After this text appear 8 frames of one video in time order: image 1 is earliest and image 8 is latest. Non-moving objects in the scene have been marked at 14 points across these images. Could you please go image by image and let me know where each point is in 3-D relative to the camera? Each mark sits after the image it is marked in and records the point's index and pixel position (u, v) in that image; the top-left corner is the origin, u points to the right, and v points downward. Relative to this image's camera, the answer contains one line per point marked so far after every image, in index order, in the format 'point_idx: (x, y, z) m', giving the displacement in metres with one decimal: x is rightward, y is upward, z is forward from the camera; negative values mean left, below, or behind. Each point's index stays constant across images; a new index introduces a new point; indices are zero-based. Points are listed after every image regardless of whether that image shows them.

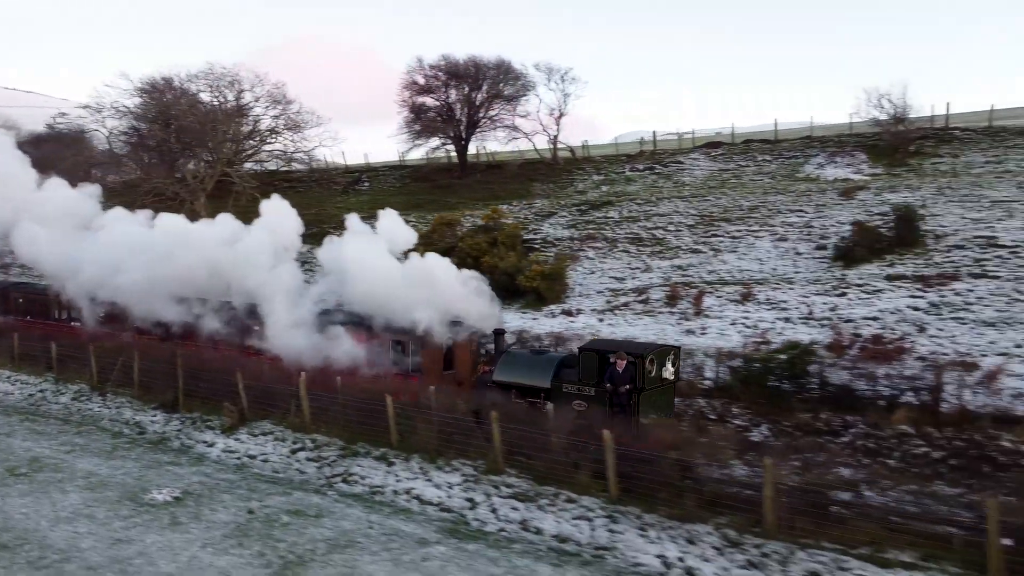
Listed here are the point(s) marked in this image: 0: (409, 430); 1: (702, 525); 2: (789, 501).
0: (-1.5, -2.0, +11.6) m
1: (+2.0, -2.5, +8.7) m
2: (+2.8, -2.2, +8.4) m
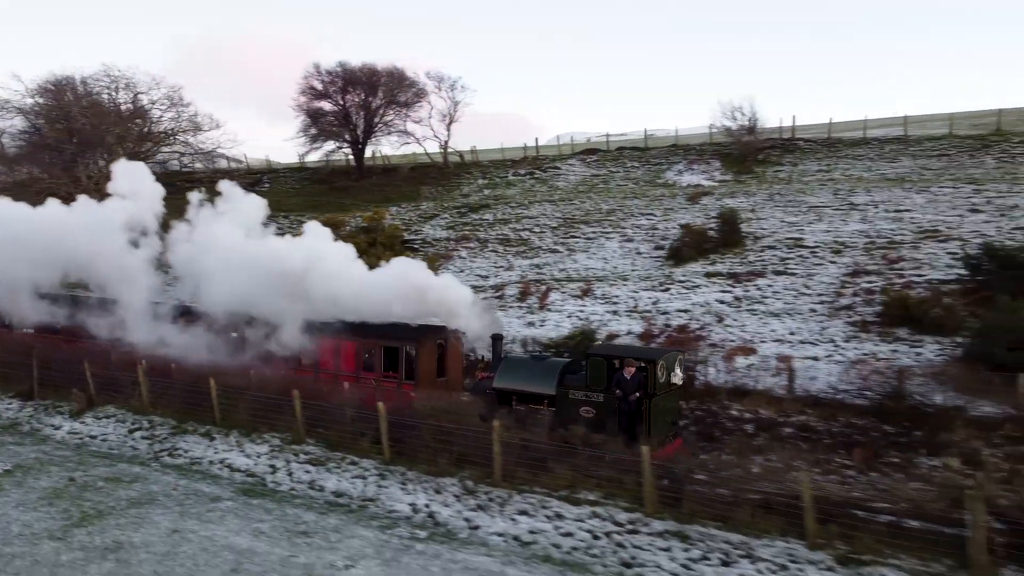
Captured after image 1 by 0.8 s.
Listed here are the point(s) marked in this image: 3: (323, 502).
0: (-4.6, -1.9, +13.1) m
1: (-0.8, -2.4, +10.4) m
2: (0.0, -2.1, +10.2) m
3: (-2.4, -2.7, +10.2) m
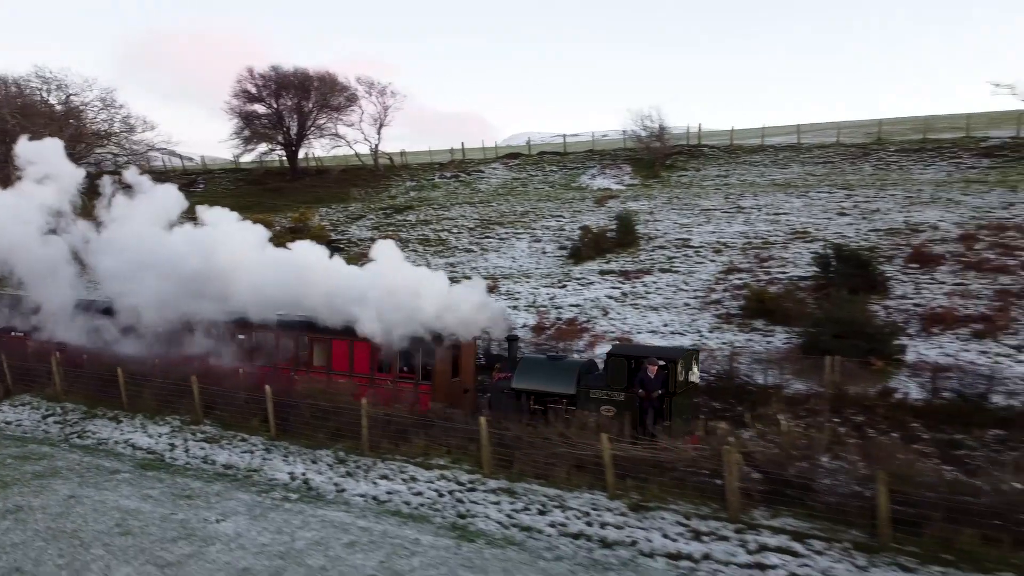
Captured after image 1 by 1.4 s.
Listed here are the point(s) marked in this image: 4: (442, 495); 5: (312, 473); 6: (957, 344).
0: (-6.6, -1.9, +14.3) m
1: (-2.7, -2.4, +11.8) m
2: (-1.9, -2.0, +11.6) m
3: (-4.3, -2.6, +11.5) m
4: (-0.9, -2.6, +10.3) m
5: (-2.8, -2.6, +11.2) m
6: (+8.3, -1.0, +15.1) m
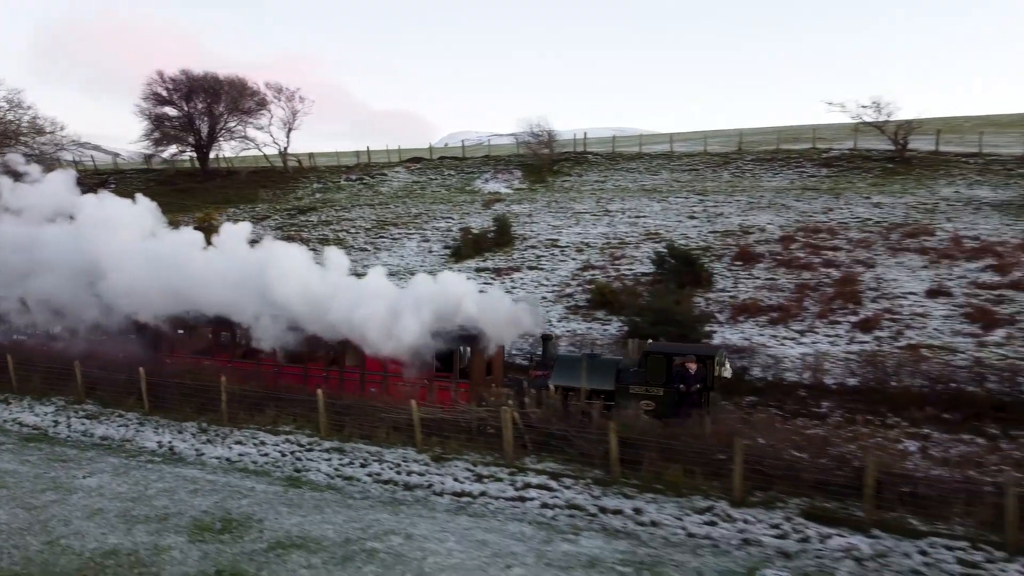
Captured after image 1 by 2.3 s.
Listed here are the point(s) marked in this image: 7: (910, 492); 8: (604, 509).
0: (-9.5, -1.8, +15.8) m
1: (-5.4, -2.3, +13.7) m
2: (-4.6, -1.9, +13.5) m
3: (-6.9, -2.5, +13.2) m
4: (-3.5, -2.5, +12.3) m
5: (-5.4, -2.5, +13.1) m
6: (+5.3, -0.9, +17.7) m
7: (+4.7, -2.4, +9.9) m
8: (+1.2, -2.8, +10.2) m
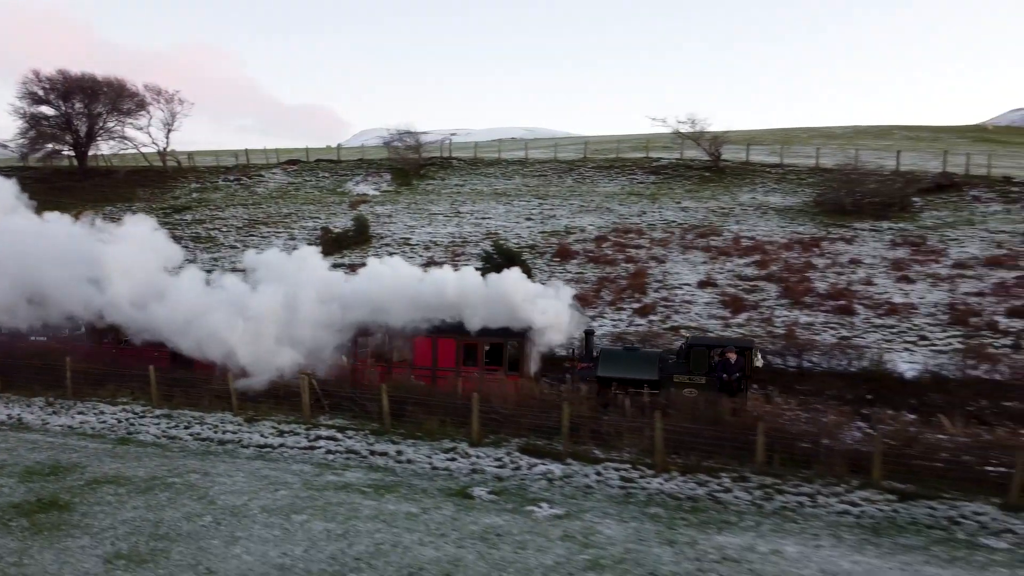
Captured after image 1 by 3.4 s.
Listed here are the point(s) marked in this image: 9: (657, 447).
0: (-13.4, -1.6, +17.3) m
1: (-9.1, -2.1, +15.6) m
2: (-8.3, -1.7, +15.6) m
3: (-10.6, -2.4, +15.0) m
4: (-7.0, -2.4, +14.4) m
5: (-9.1, -2.3, +15.0) m
6: (+1.1, -0.7, +20.8) m
7: (+1.3, -2.2, +12.9) m
8: (-2.2, -2.6, +12.9) m
9: (+2.2, -2.4, +12.1) m
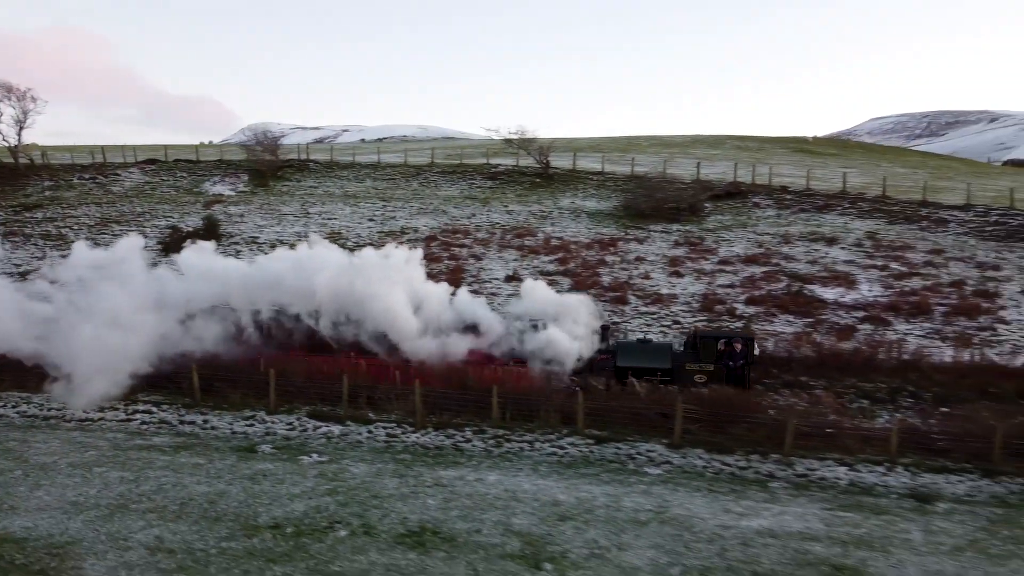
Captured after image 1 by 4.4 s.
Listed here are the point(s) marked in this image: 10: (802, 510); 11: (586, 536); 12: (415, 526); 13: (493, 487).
0: (-17.8, -1.5, +18.0) m
1: (-13.3, -2.0, +16.8) m
2: (-12.6, -1.6, +16.9) m
3: (-14.7, -2.3, +16.1) m
4: (-11.1, -2.3, +16.0) m
5: (-13.2, -2.2, +16.3) m
6: (-3.9, -0.5, +23.3) m
7: (-2.6, -2.1, +15.5) m
8: (-6.1, -2.5, +15.0) m
9: (-1.7, -2.2, +14.9) m
10: (+4.1, -3.1, +11.4) m
11: (+0.9, -3.1, +10.2) m
12: (-1.3, -3.1, +10.4) m
13: (-0.3, -2.9, +11.8) m
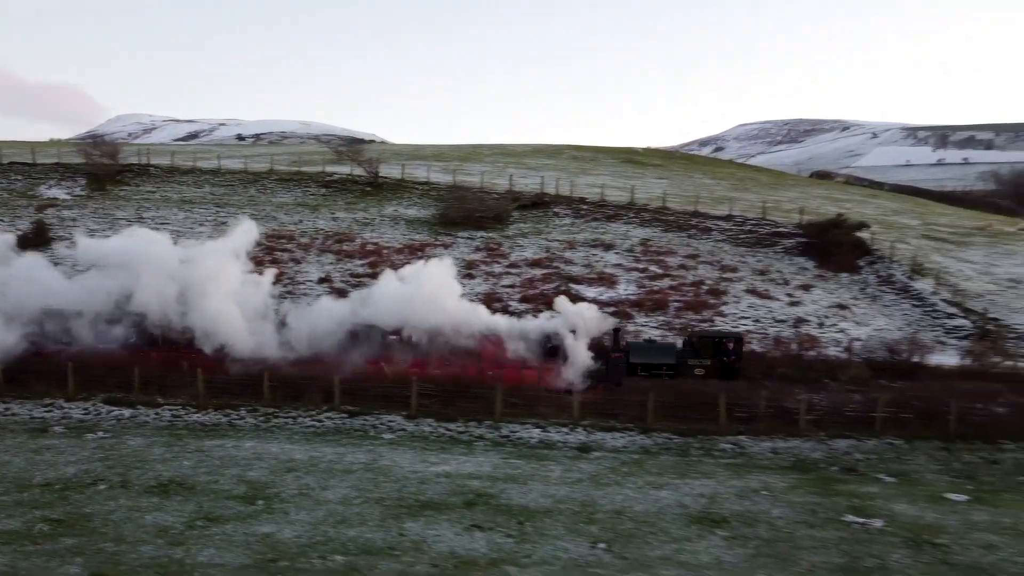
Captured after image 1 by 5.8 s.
0: (-23.1, -1.7, +18.3) m
1: (-18.5, -2.1, +17.8) m
2: (-17.7, -1.7, +18.0) m
3: (-19.8, -2.4, +16.9) m
4: (-16.2, -2.4, +17.3) m
5: (-18.3, -2.3, +17.3) m
6: (-10.0, -0.6, +25.5) m
7: (-7.7, -2.1, +18.0) m
8: (-11.1, -2.6, +17.0) m
9: (-6.7, -2.3, +17.5) m
10: (-0.5, -3.2, +14.8) m
11: (-3.5, -3.2, +13.2) m
12: (-5.6, -3.1, +13.1) m
13: (-4.9, -3.0, +14.7) m
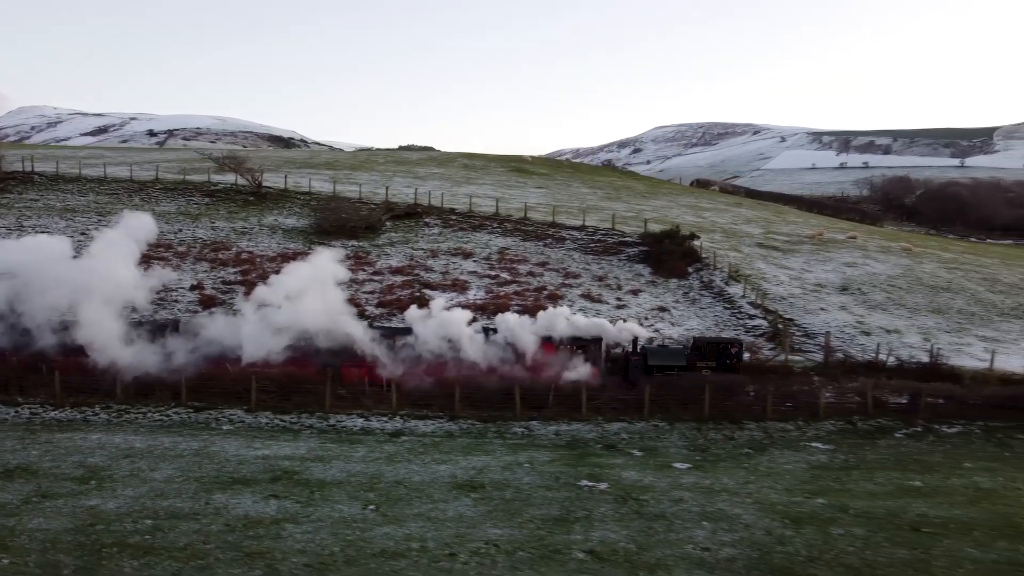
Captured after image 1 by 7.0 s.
0: (-27.3, -2.0, +18.9) m
1: (-22.7, -2.4, +18.8) m
2: (-21.9, -2.0, +19.0) m
3: (-23.9, -2.7, +17.7) m
4: (-20.3, -2.6, +18.4) m
5: (-22.5, -2.6, +18.3) m
6: (-15.0, -0.9, +27.2) m
7: (-12.0, -2.4, +19.9) m
8: (-15.3, -2.8, +18.7) m
9: (-10.9, -2.5, +19.5) m
10: (-4.5, -3.4, +17.4) m
11: (-7.3, -3.4, +15.6) m
12: (-9.4, -3.4, +15.3) m
13: (-8.8, -3.2, +16.9) m
